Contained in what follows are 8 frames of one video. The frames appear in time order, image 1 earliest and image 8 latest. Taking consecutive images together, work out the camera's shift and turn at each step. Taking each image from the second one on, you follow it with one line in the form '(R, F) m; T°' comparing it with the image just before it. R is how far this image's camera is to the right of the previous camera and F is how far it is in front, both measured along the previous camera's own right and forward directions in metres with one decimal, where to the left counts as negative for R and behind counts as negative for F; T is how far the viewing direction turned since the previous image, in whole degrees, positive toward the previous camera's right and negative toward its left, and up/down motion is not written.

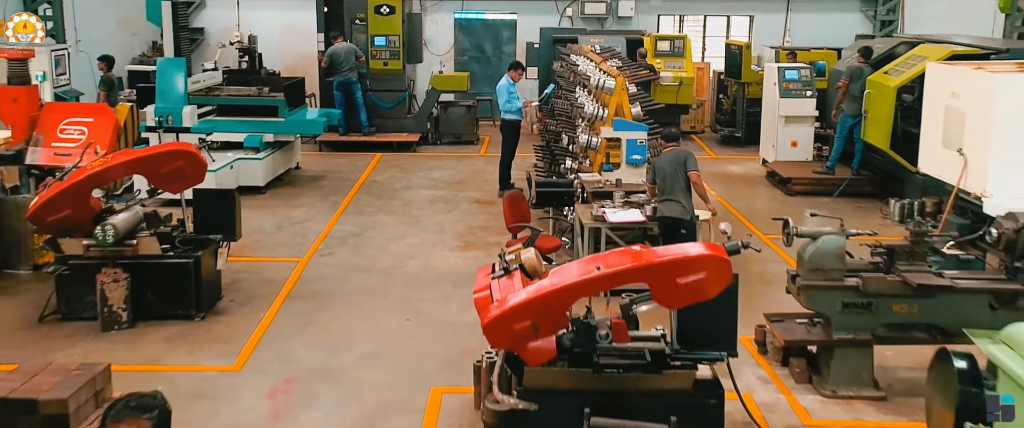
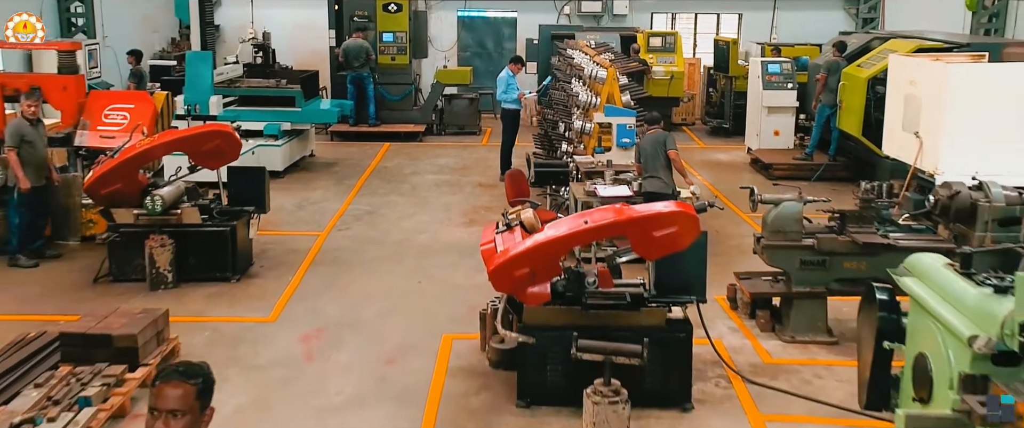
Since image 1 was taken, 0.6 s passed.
(0.0, -0.7) m; 0°
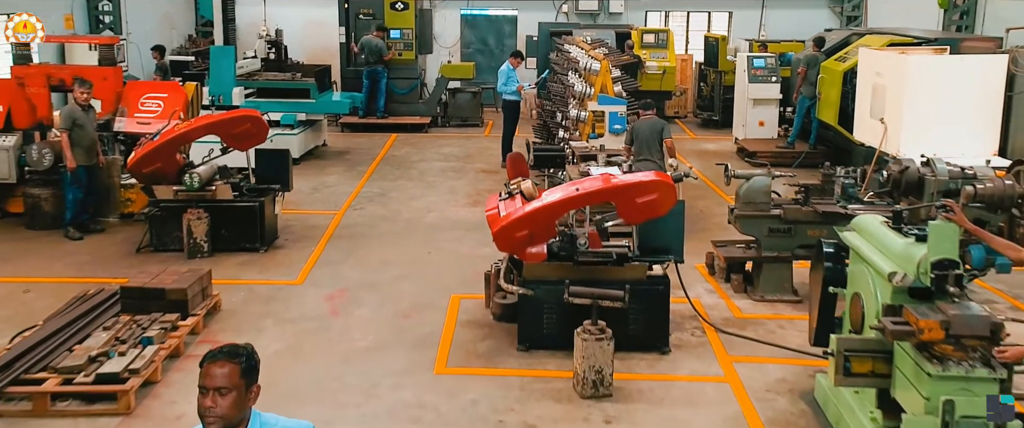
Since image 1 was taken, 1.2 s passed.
(0.0, -0.7) m; 0°
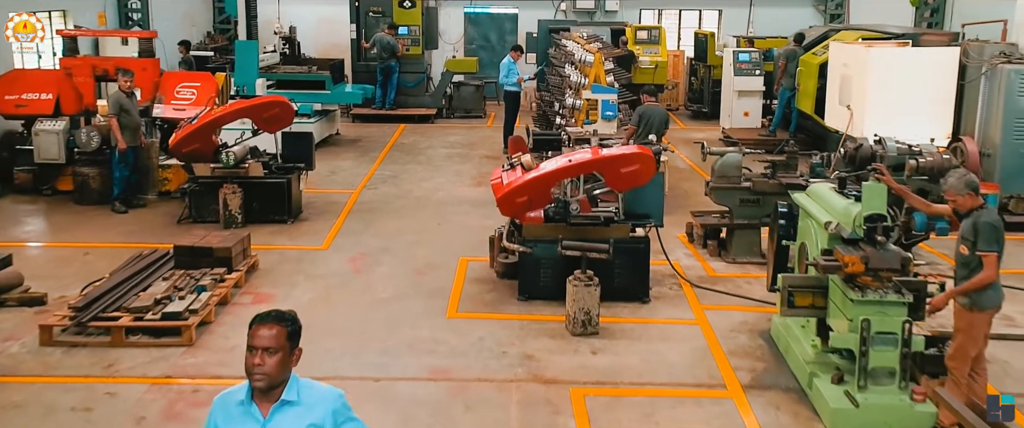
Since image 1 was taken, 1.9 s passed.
(0.0, -0.8) m; 0°
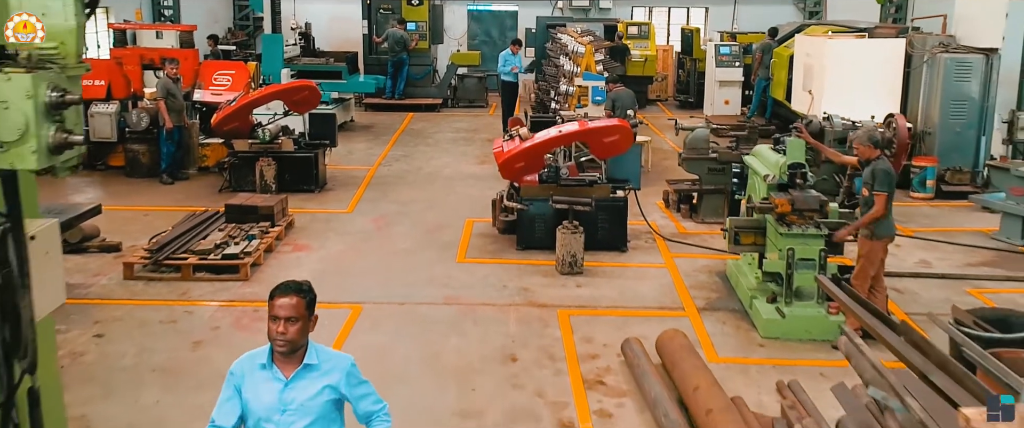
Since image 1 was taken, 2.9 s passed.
(0.0, -1.1) m; 0°
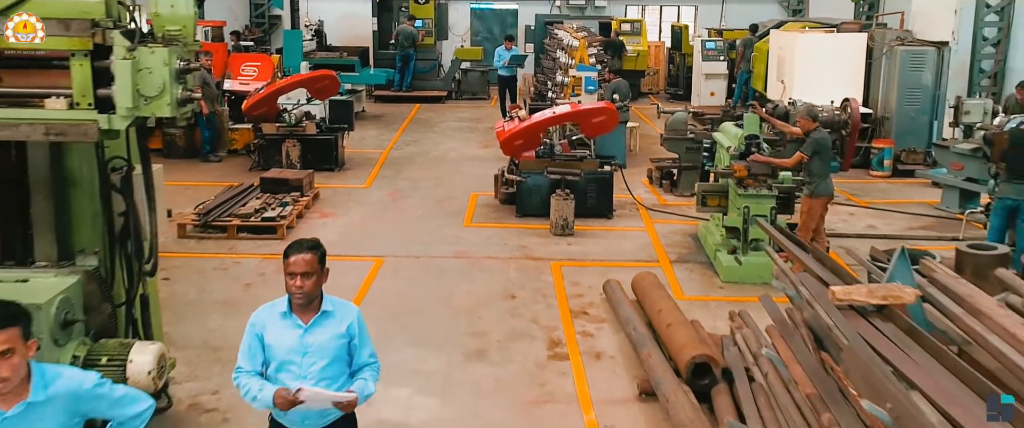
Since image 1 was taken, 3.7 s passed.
(0.0, -0.9) m; 0°
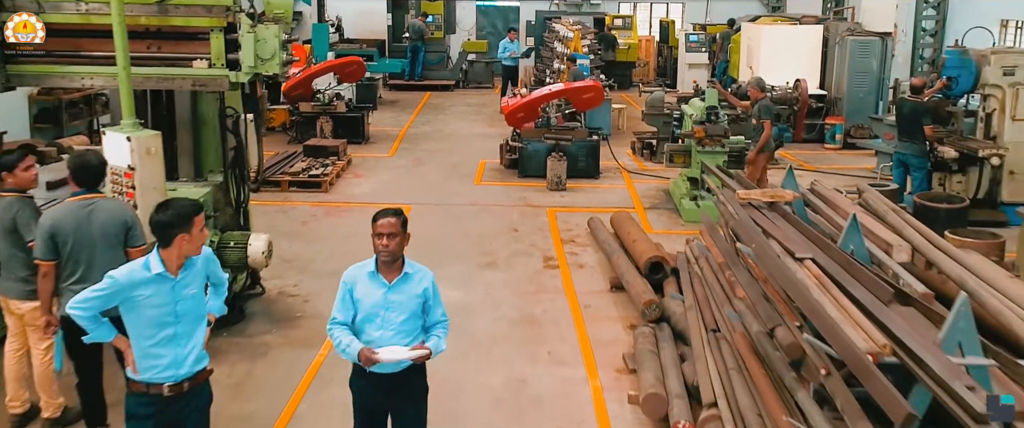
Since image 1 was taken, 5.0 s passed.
(0.0, -1.5) m; 0°
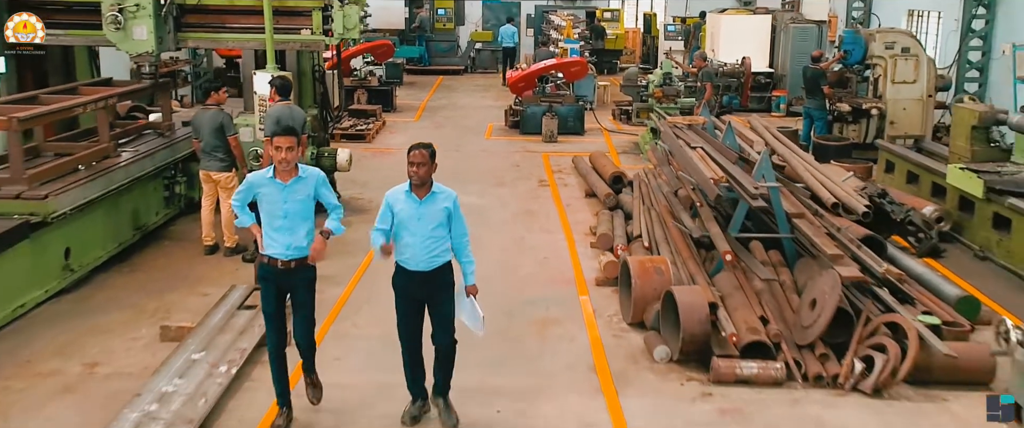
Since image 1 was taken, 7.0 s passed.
(0.0, -2.3) m; 0°
